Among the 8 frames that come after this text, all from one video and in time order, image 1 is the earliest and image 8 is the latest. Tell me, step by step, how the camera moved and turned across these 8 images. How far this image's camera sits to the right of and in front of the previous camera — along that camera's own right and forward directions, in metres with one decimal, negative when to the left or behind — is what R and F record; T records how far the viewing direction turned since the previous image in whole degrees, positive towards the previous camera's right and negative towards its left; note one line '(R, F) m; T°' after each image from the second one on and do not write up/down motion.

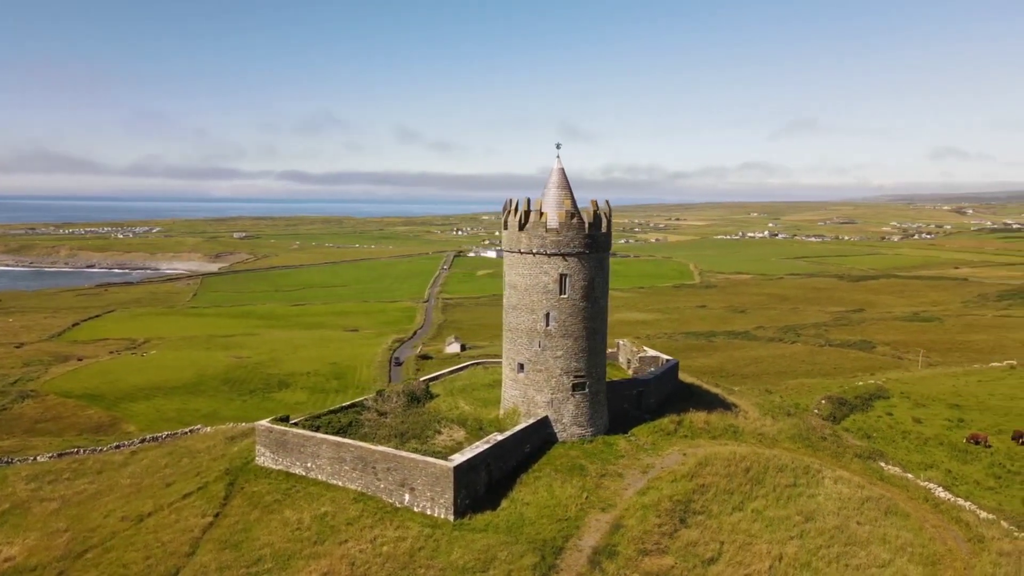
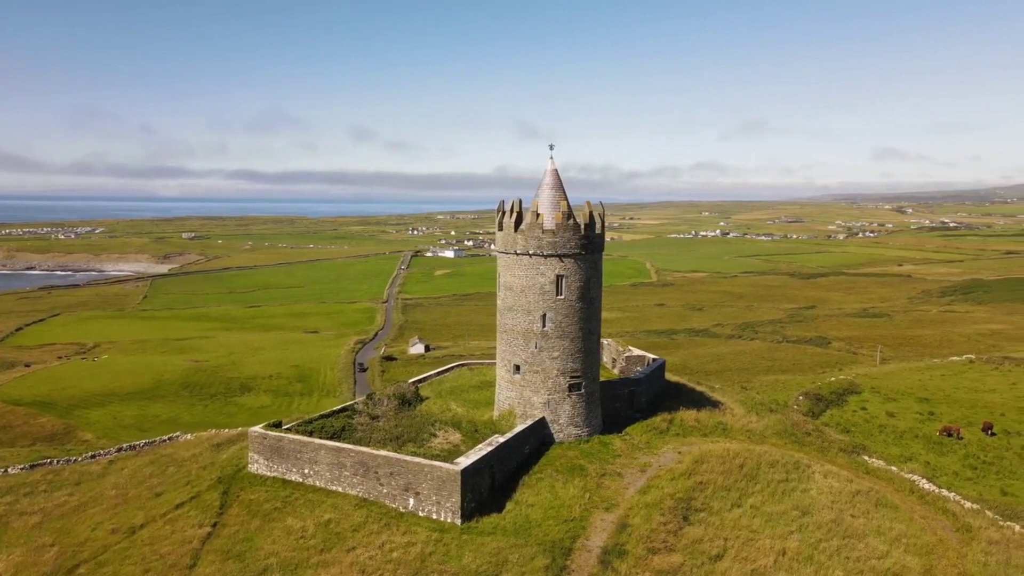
(-1.2, +0.1) m; +3°
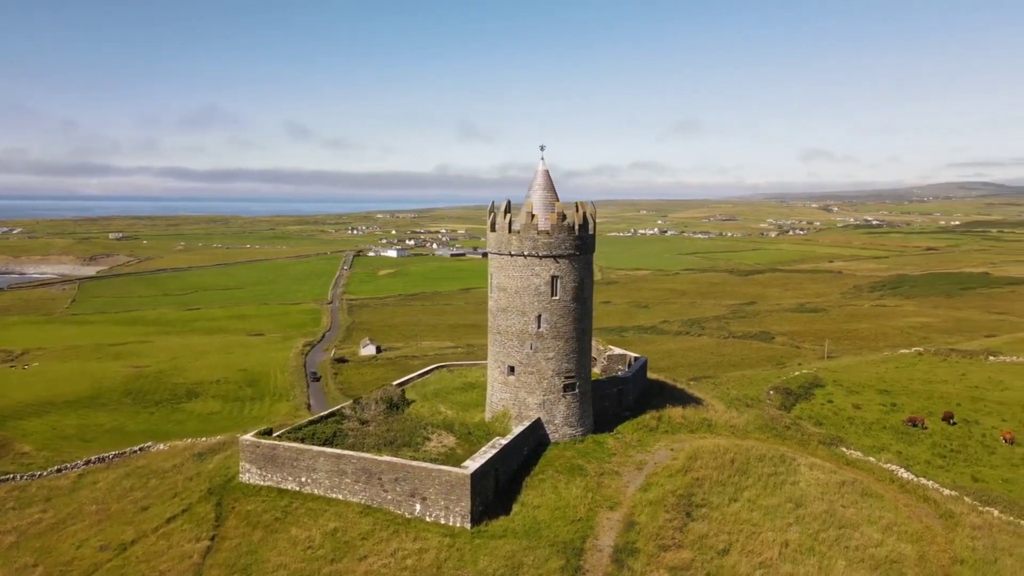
(-1.5, +0.1) m; +4°
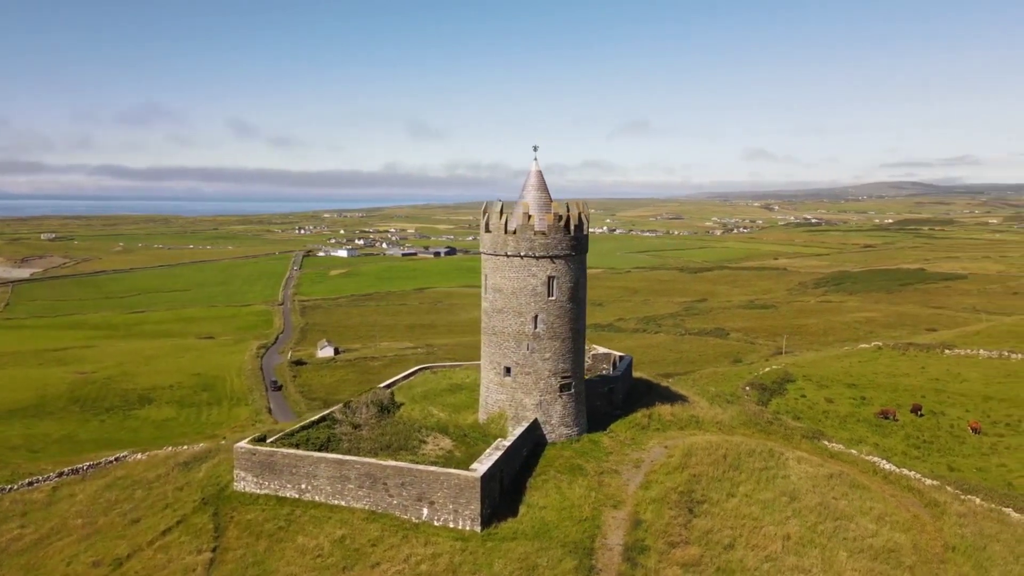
(-1.3, +0.1) m; +4°
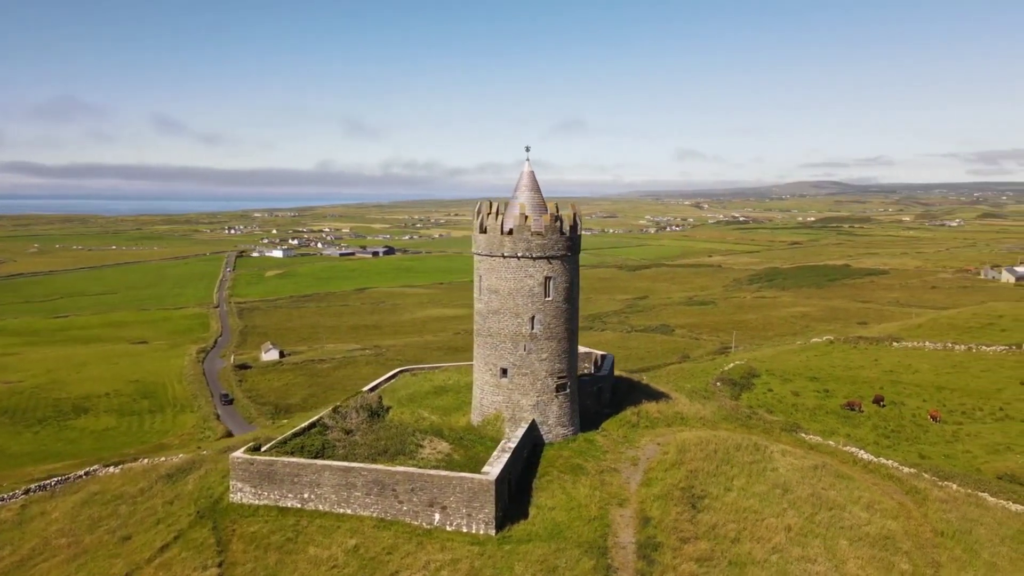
(-1.7, +0.1) m; +5°
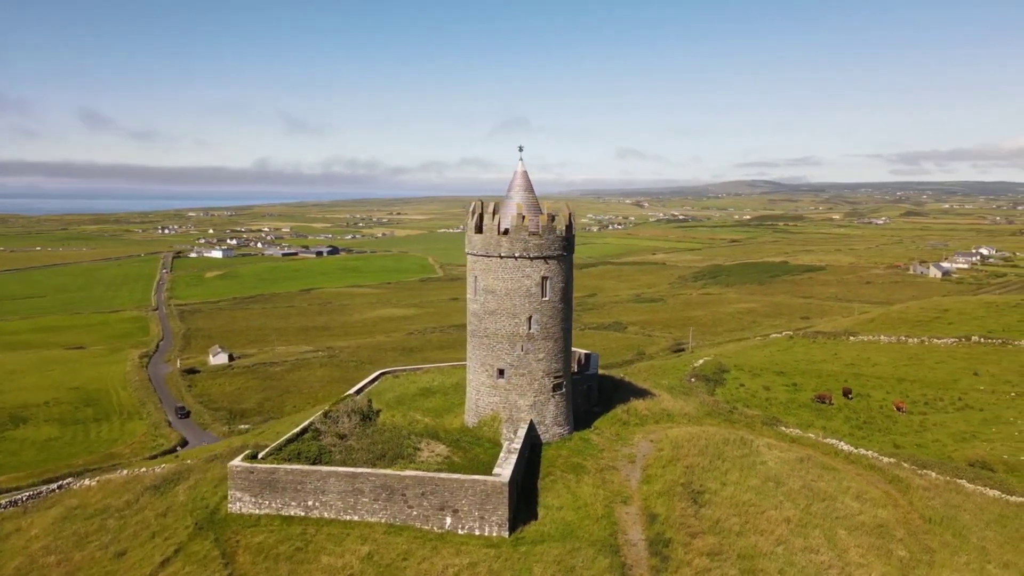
(-1.5, +0.1) m; +4°
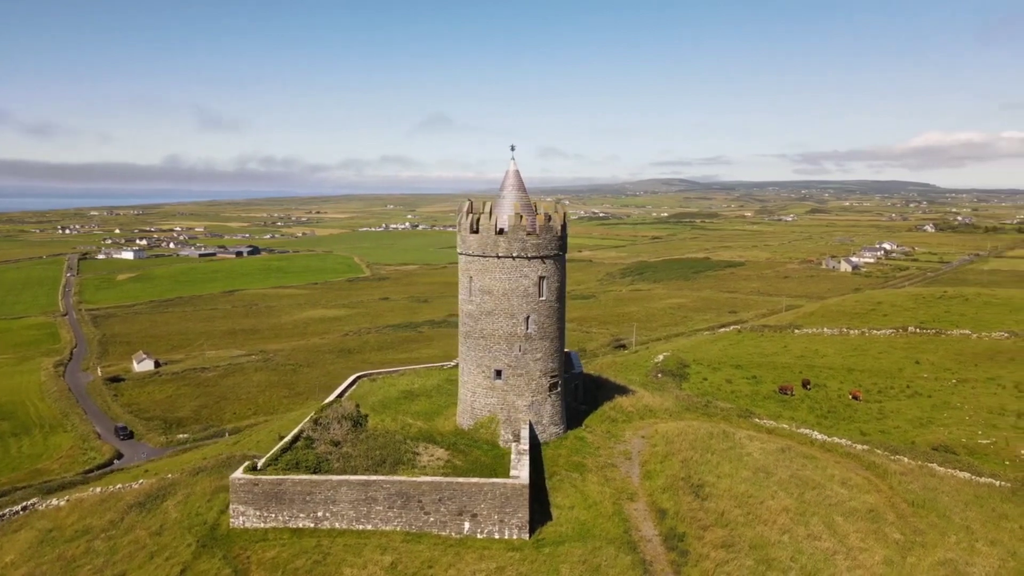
(-2.1, +0.2) m; +6°
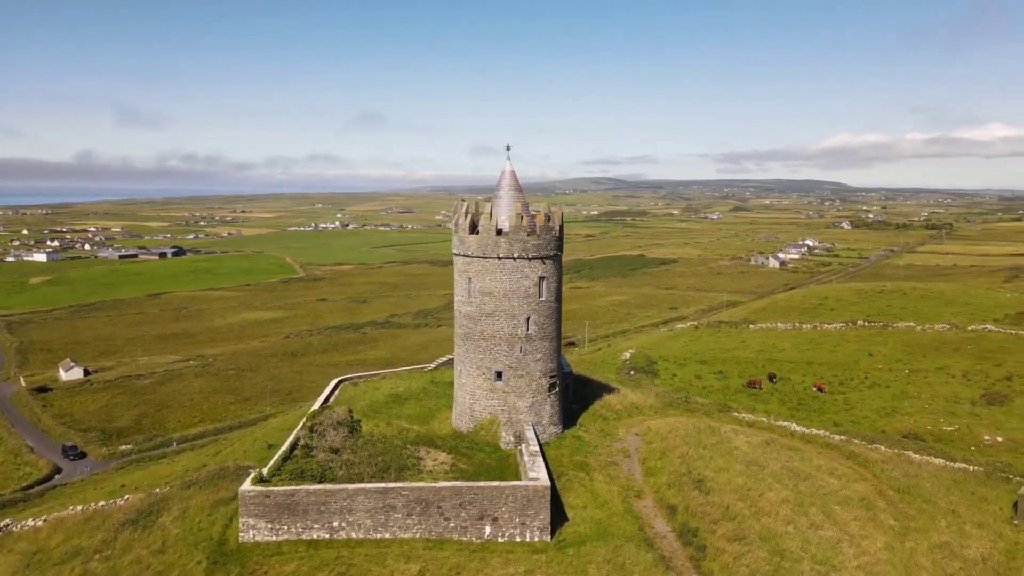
(-1.9, +0.2) m; +5°
